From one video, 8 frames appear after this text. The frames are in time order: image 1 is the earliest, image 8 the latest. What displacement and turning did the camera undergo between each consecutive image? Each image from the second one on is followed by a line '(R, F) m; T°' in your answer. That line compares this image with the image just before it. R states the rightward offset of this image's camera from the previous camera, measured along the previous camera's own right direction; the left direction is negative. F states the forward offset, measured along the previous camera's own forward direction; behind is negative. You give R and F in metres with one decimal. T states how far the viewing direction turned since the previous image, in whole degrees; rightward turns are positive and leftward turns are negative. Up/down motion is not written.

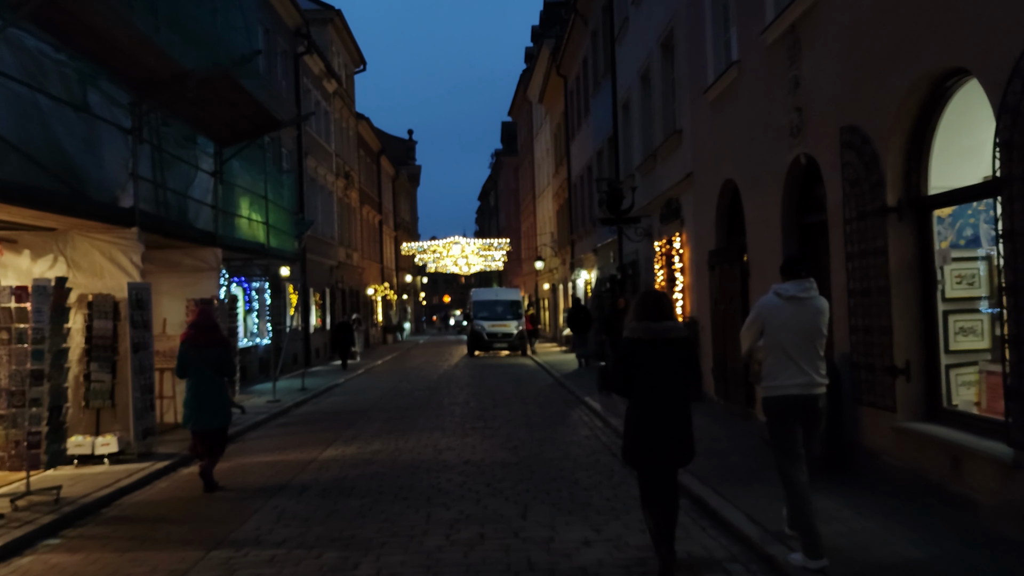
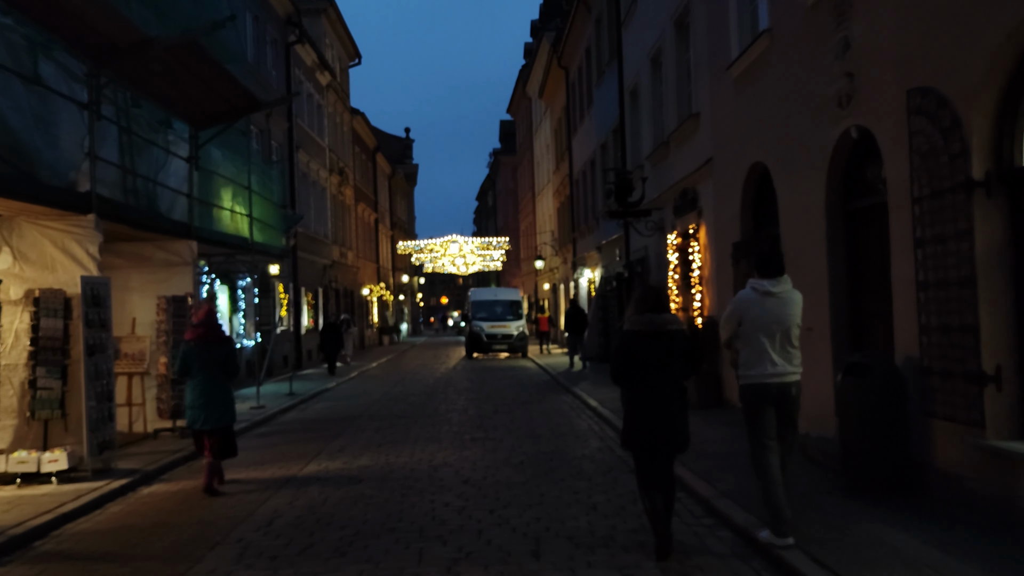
(-0.1, +1.2) m; 0°
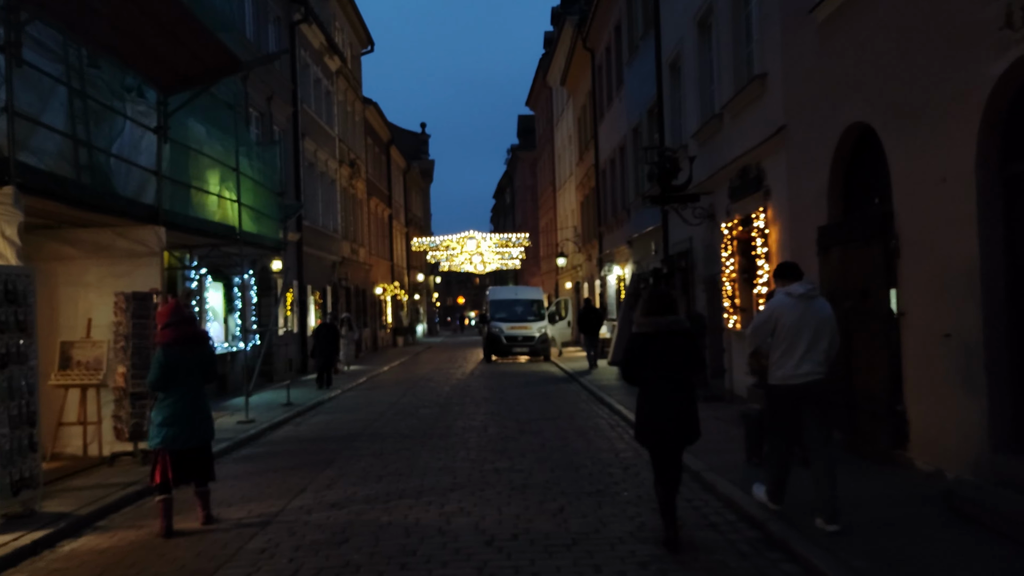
(-0.2, +2.3) m; -1°
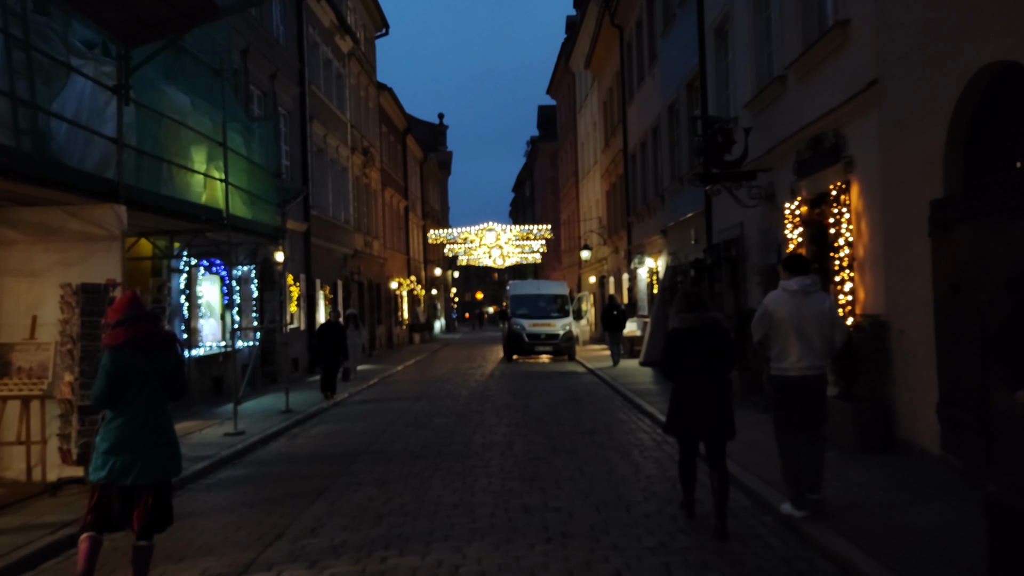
(-0.1, +1.9) m; -1°
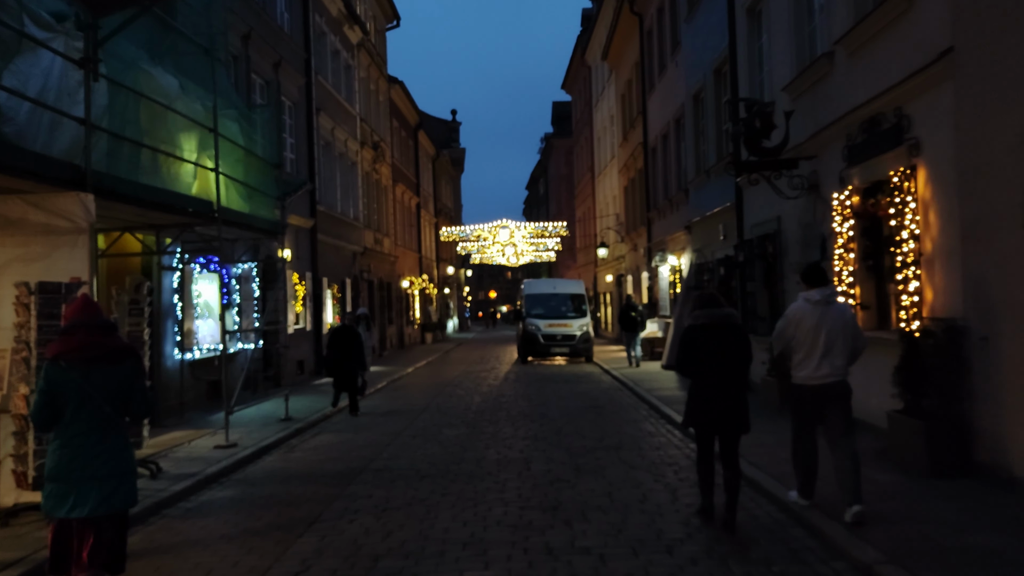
(-0.1, +1.1) m; -1°
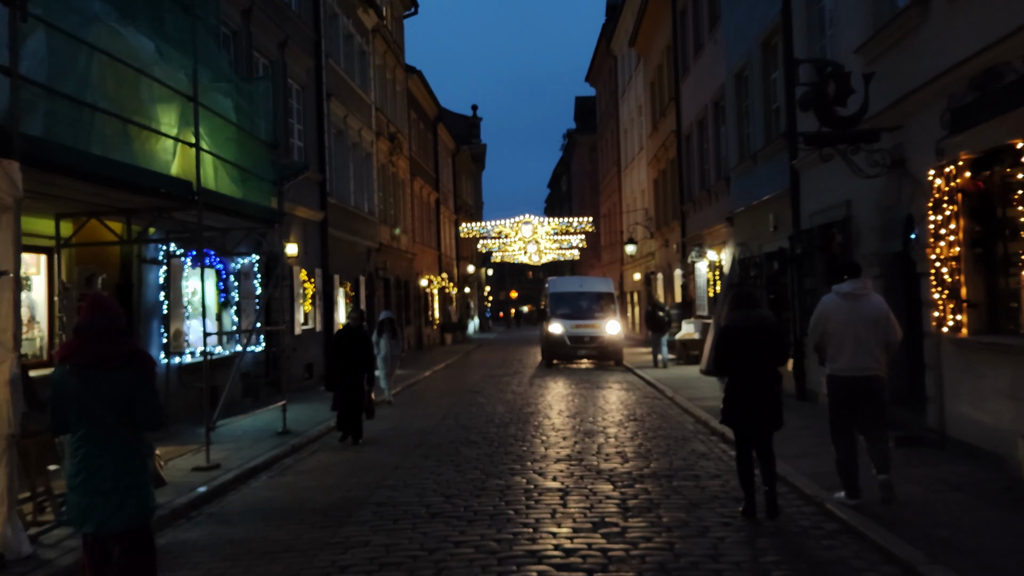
(-0.1, +1.7) m; -1°
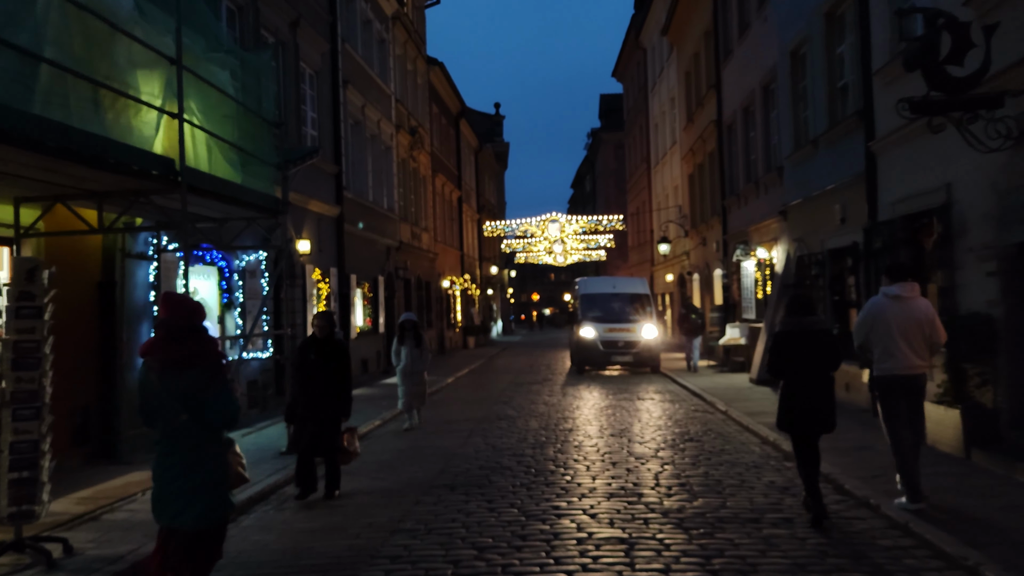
(-0.2, +1.7) m; -1°
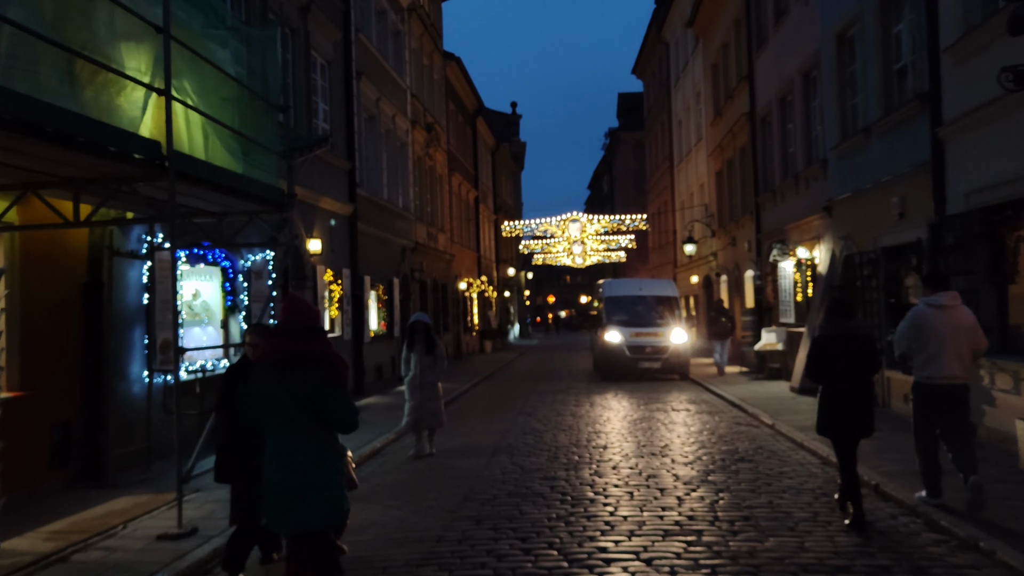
(-0.2, +1.1) m; -1°
